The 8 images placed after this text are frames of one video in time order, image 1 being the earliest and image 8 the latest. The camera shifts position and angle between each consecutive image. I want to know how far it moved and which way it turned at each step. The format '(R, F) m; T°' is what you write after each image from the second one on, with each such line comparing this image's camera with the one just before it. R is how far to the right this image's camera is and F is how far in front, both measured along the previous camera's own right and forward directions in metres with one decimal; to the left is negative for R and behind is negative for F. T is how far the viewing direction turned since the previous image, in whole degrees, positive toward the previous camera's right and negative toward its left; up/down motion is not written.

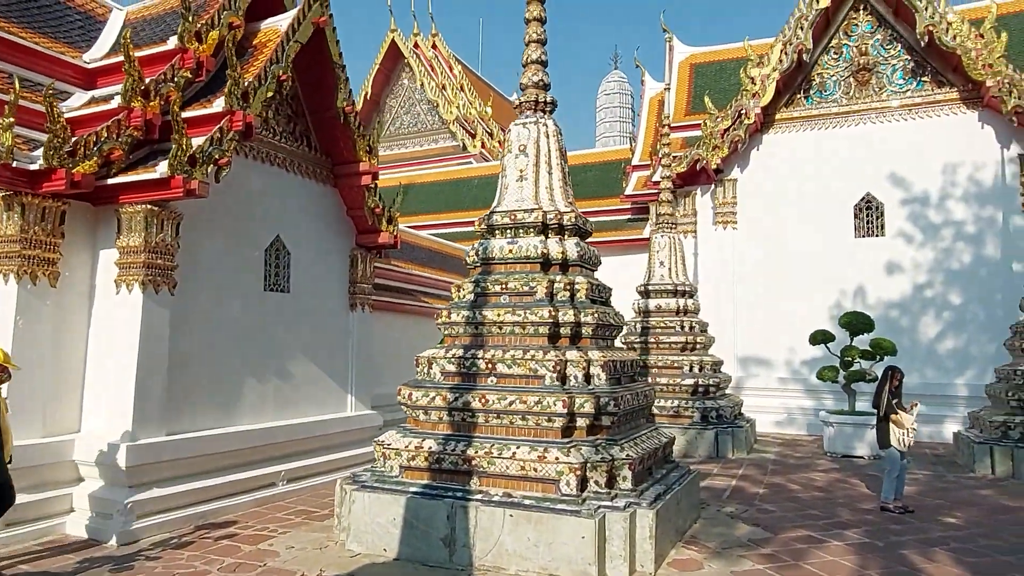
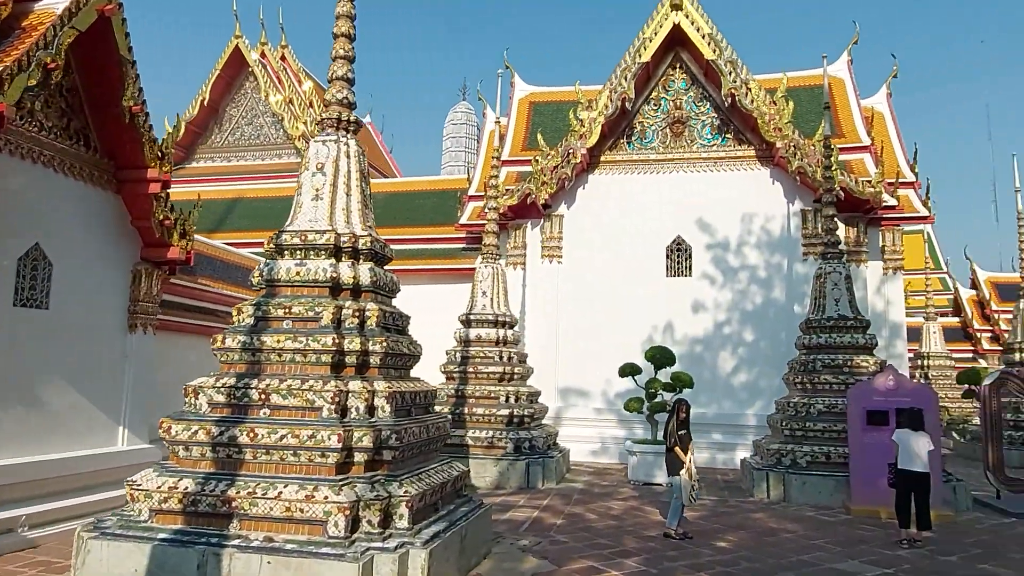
(+0.4, +0.1) m; +12°
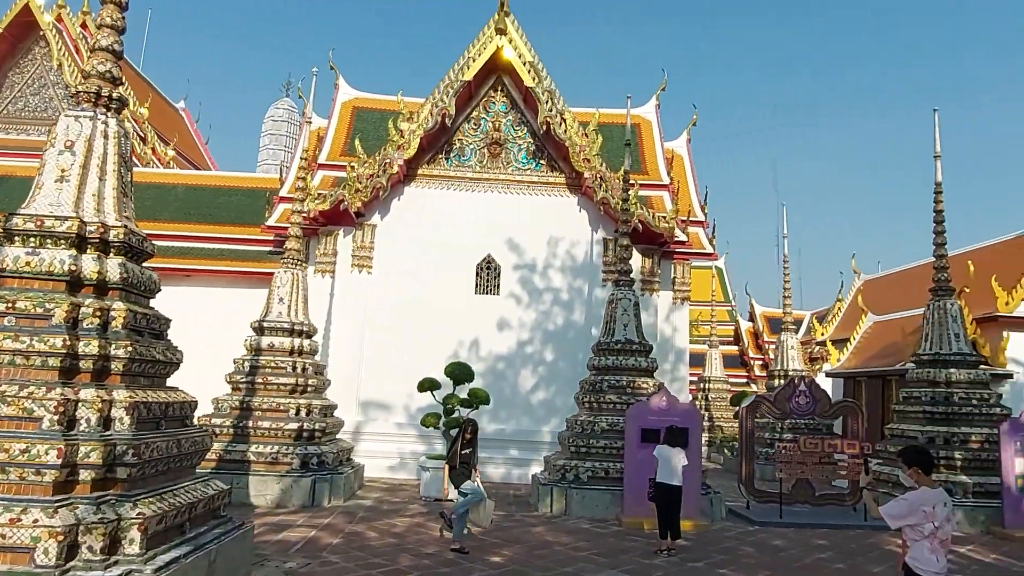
(+0.3, 0.0) m; +14°
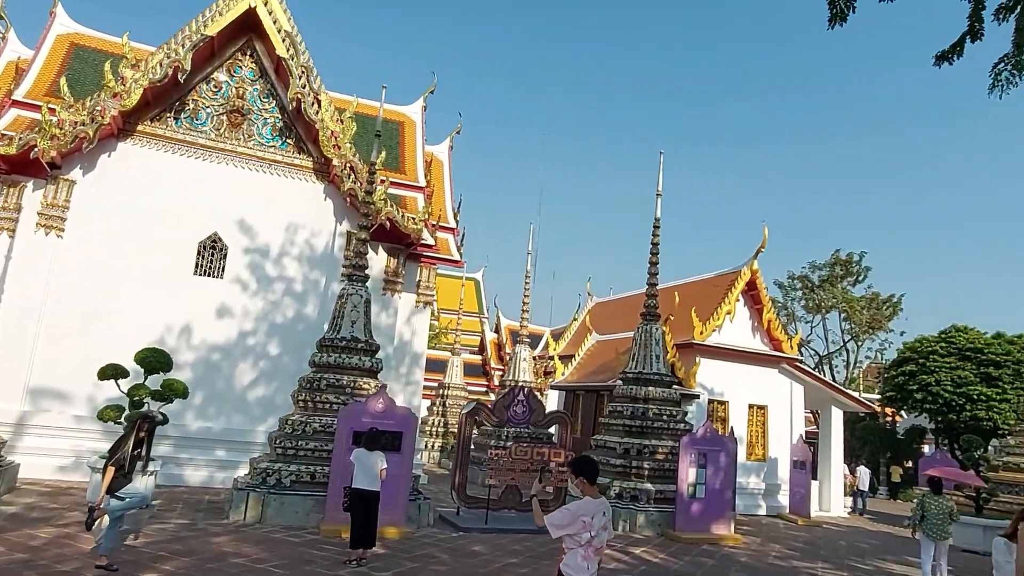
(+0.4, +0.3) m; +19°
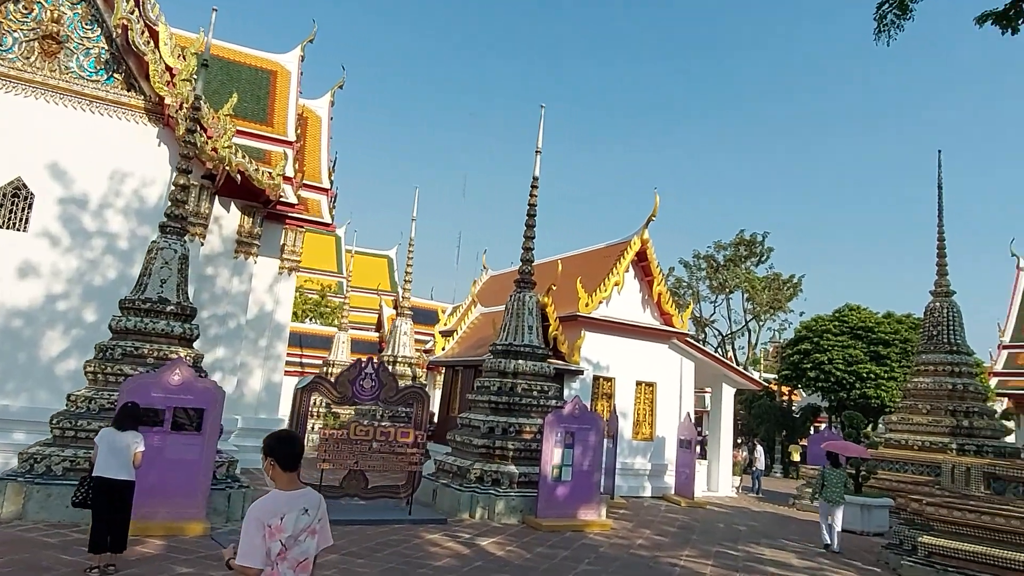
(+0.9, +0.9) m; +6°
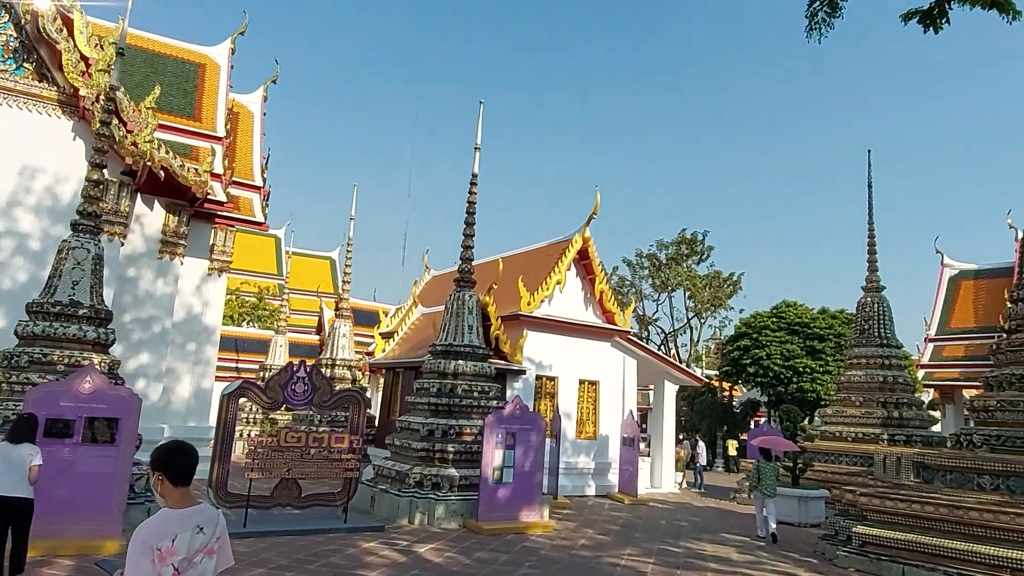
(+0.1, +0.2) m; +4°
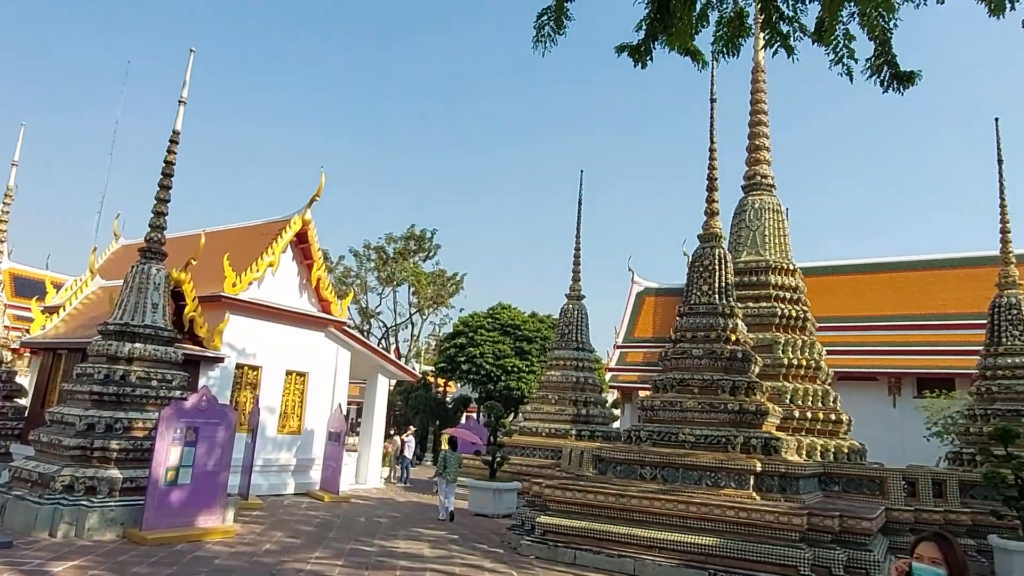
(+0.2, +0.3) m; +22°
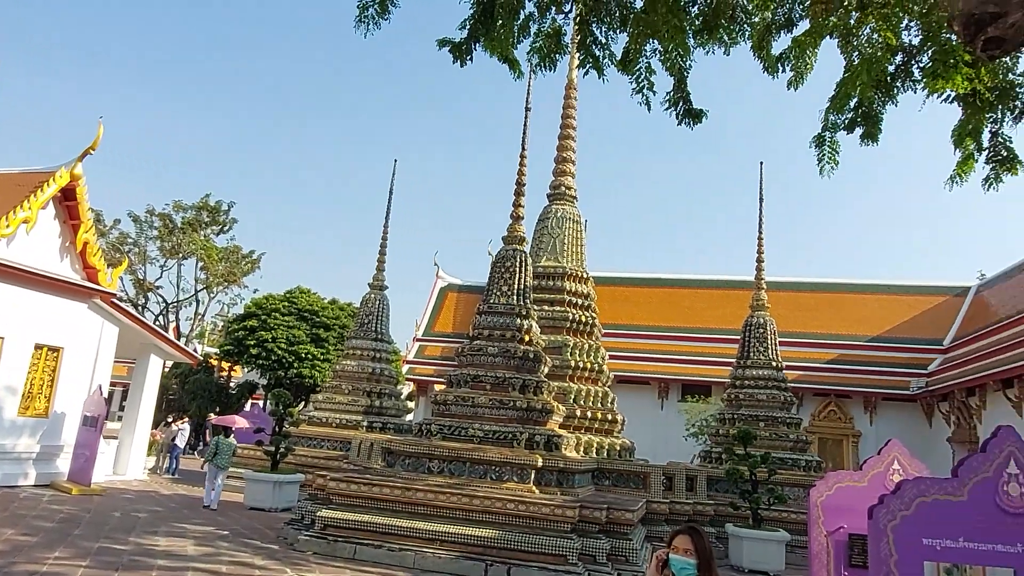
(0.0, 0.0) m; +16°
